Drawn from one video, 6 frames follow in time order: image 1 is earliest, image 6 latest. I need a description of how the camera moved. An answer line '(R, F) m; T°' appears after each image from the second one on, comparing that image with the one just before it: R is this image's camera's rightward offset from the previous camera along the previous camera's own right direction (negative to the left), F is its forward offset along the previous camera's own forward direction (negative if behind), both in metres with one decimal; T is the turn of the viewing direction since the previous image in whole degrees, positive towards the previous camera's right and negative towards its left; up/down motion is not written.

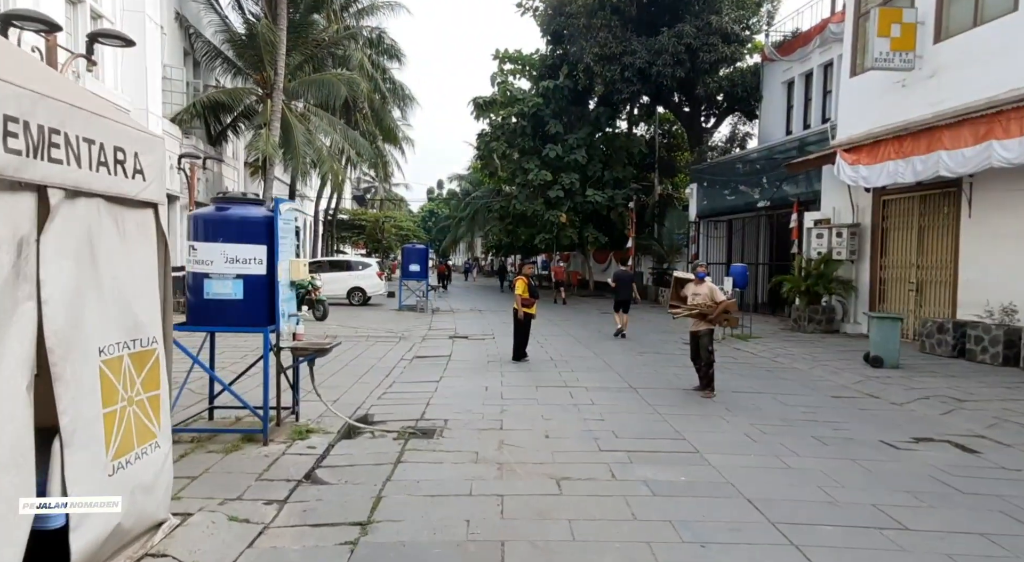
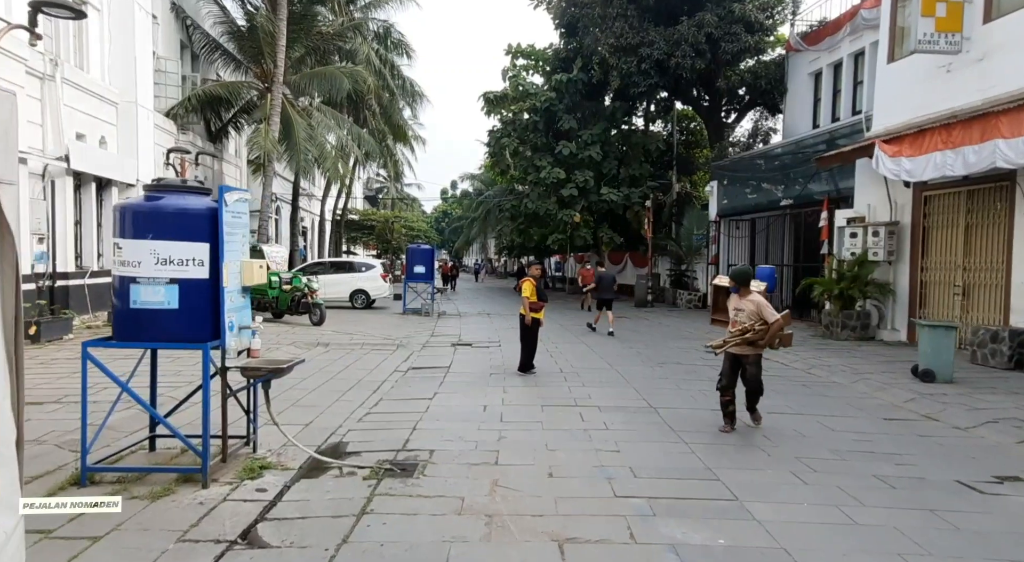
(+0.1, +1.2) m; -1°
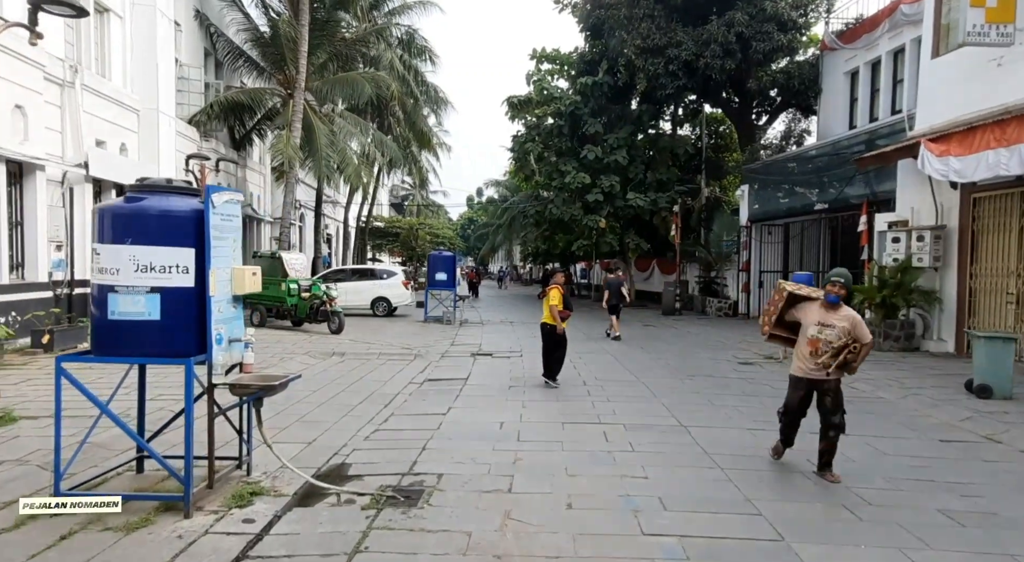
(+0.1, +0.5) m; -2°
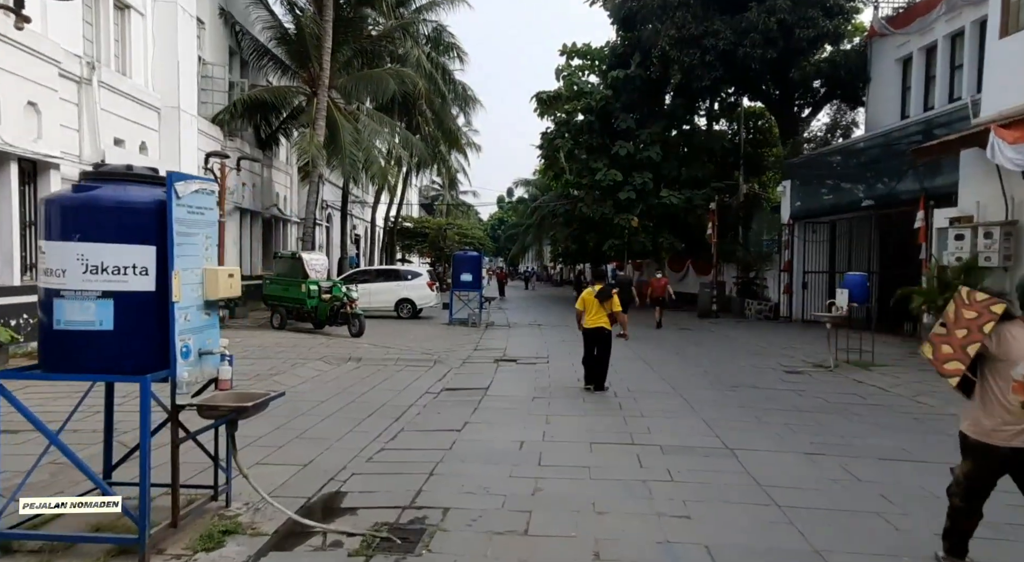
(+0.1, +0.8) m; -2°
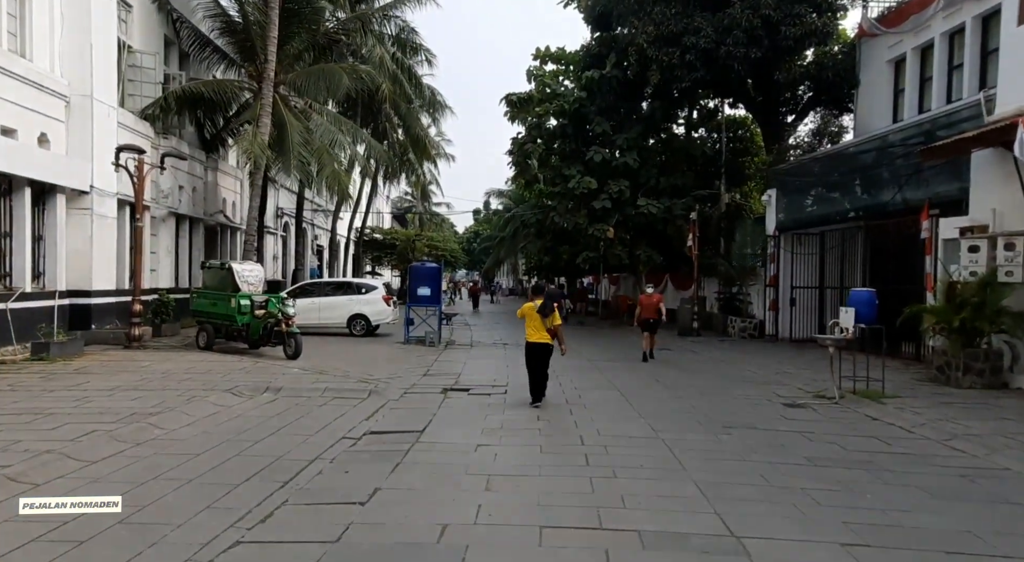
(+0.4, +1.9) m; +2°
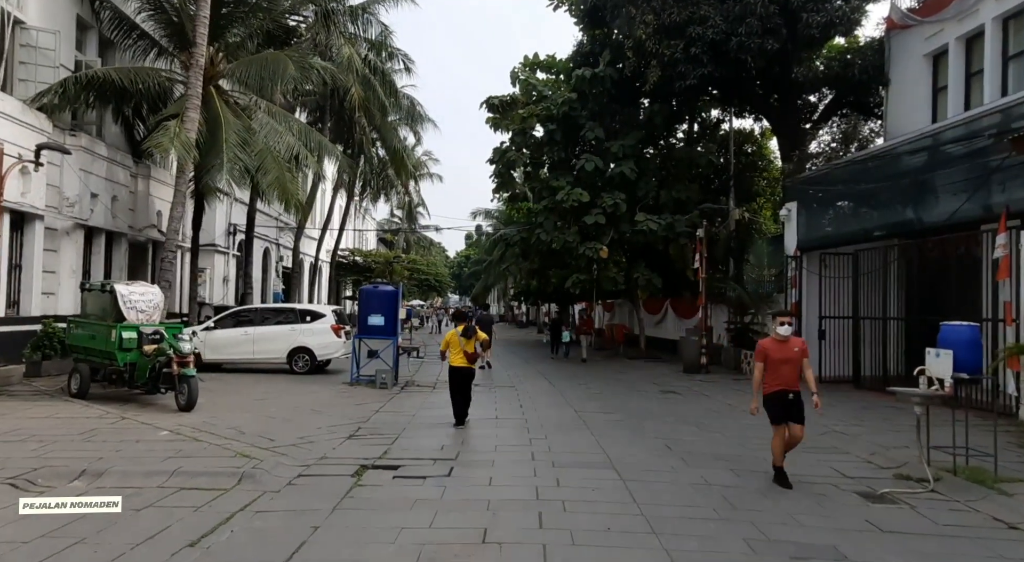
(+0.5, +3.3) m; 0°
